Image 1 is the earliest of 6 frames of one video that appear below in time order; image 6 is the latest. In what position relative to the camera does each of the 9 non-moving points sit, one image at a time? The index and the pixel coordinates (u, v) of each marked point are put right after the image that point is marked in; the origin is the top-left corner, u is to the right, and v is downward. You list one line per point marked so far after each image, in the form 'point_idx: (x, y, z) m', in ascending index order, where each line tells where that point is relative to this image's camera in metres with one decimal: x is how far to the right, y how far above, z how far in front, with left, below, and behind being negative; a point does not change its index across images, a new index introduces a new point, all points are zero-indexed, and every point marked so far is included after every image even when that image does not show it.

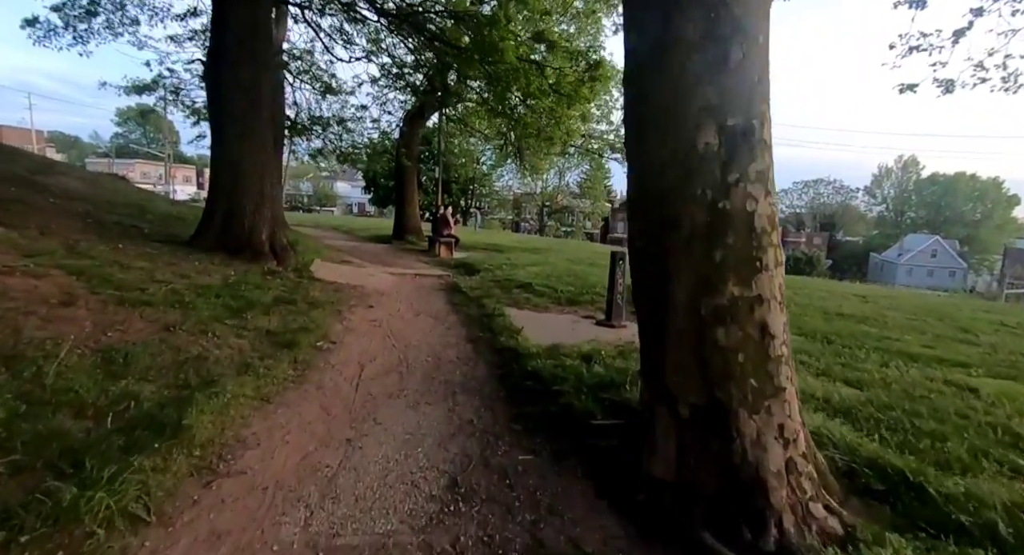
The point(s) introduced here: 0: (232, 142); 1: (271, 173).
0: (-4.6, +2.2, +8.2) m
1: (-4.2, +1.8, +8.7) m
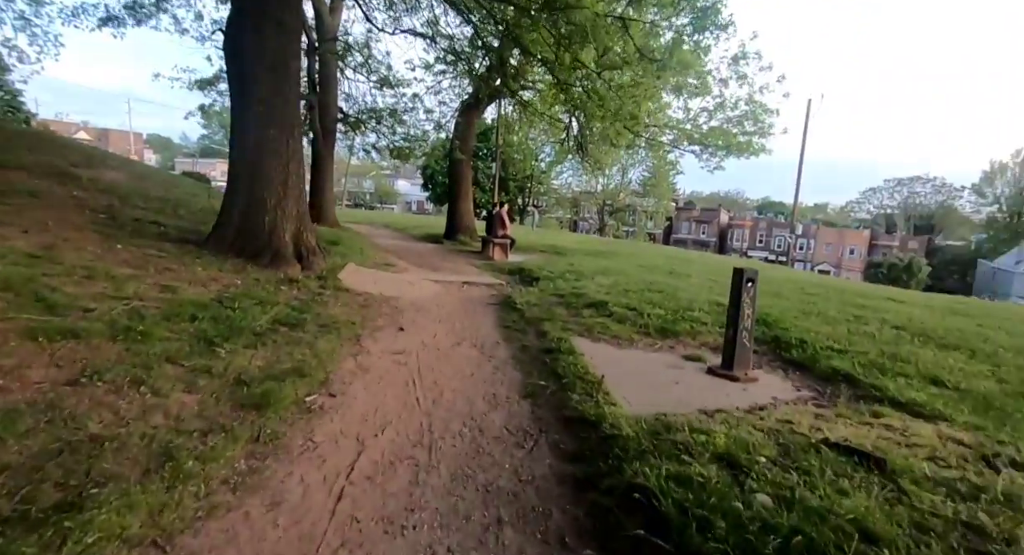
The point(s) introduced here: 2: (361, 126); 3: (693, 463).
0: (-3.6, +2.1, +7.0) m
1: (-3.2, +1.7, +7.4) m
2: (-5.3, +5.3, +17.8) m
3: (+0.9, -0.9, +2.5) m
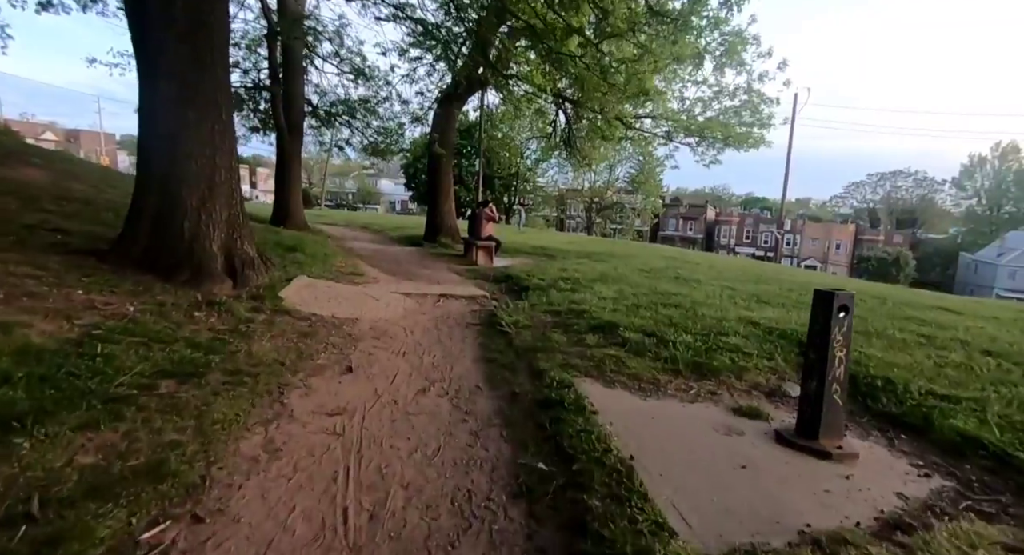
0: (-3.8, +1.9, +5.5) m
1: (-3.4, +1.5, +5.9) m
2: (-5.8, +5.1, +16.3) m
3: (+0.9, -1.1, +1.2) m
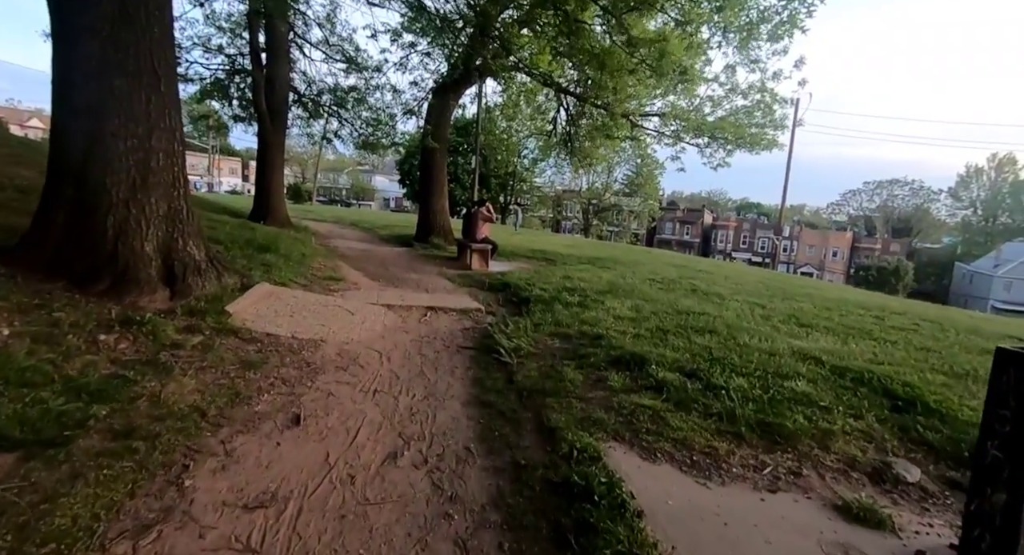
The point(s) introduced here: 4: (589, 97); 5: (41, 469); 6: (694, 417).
0: (-3.7, +1.8, +4.4) m
1: (-3.3, +1.4, +4.8) m
2: (-5.8, +5.1, +15.1) m
3: (+0.9, -1.3, +0.1) m
4: (+1.8, +4.2, +11.6) m
5: (-2.1, -0.8, +2.2) m
6: (+1.2, -0.9, +3.2) m
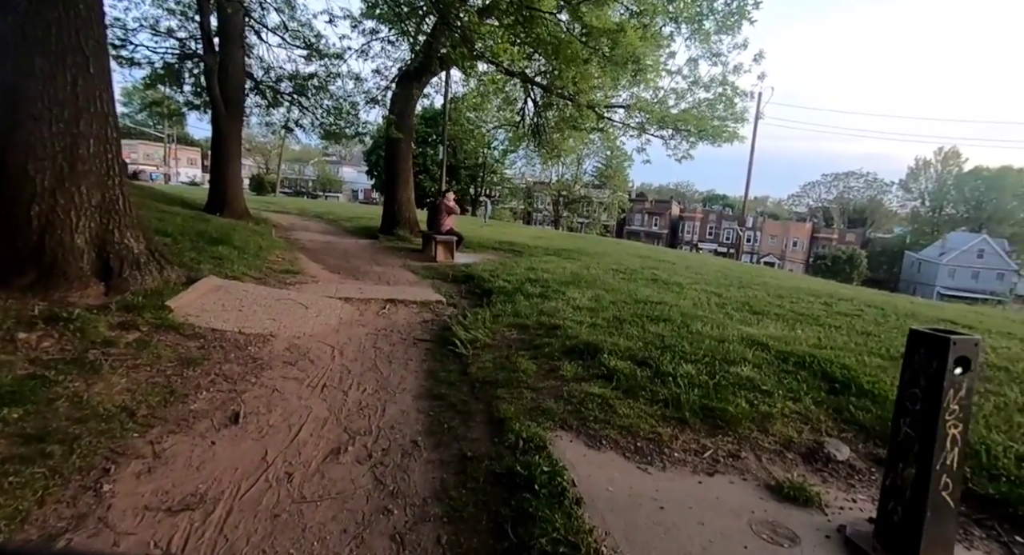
0: (-4.2, +1.9, +4.1) m
1: (-3.8, +1.4, +4.5) m
2: (-6.9, +5.2, +14.6) m
3: (+0.8, -1.2, +0.1) m
4: (+1.0, +4.4, +11.6) m
5: (-2.3, -0.8, +2.1) m
6: (+0.8, -0.8, +3.2) m
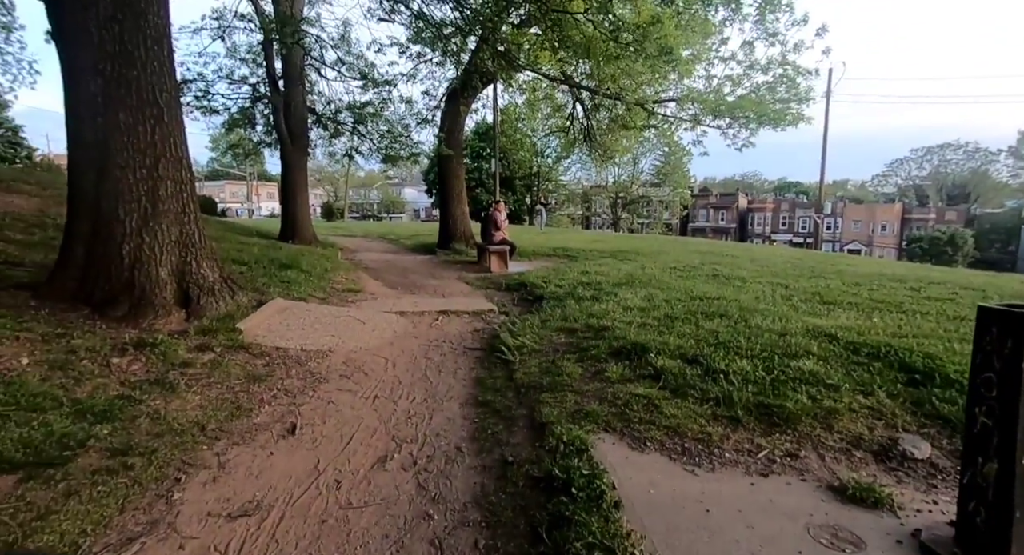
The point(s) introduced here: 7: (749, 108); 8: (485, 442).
0: (-3.9, +1.6, +4.6) m
1: (-3.4, +1.1, +5.0) m
2: (-5.5, +4.6, +15.5) m
3: (+0.7, -1.2, 0.0) m
4: (+2.0, +4.3, +11.5) m
5: (-2.2, -0.9, +2.3) m
6: (+1.1, -0.8, +3.1) m
7: (+6.7, +4.8, +14.3) m
8: (-0.2, -1.0, +3.1) m
